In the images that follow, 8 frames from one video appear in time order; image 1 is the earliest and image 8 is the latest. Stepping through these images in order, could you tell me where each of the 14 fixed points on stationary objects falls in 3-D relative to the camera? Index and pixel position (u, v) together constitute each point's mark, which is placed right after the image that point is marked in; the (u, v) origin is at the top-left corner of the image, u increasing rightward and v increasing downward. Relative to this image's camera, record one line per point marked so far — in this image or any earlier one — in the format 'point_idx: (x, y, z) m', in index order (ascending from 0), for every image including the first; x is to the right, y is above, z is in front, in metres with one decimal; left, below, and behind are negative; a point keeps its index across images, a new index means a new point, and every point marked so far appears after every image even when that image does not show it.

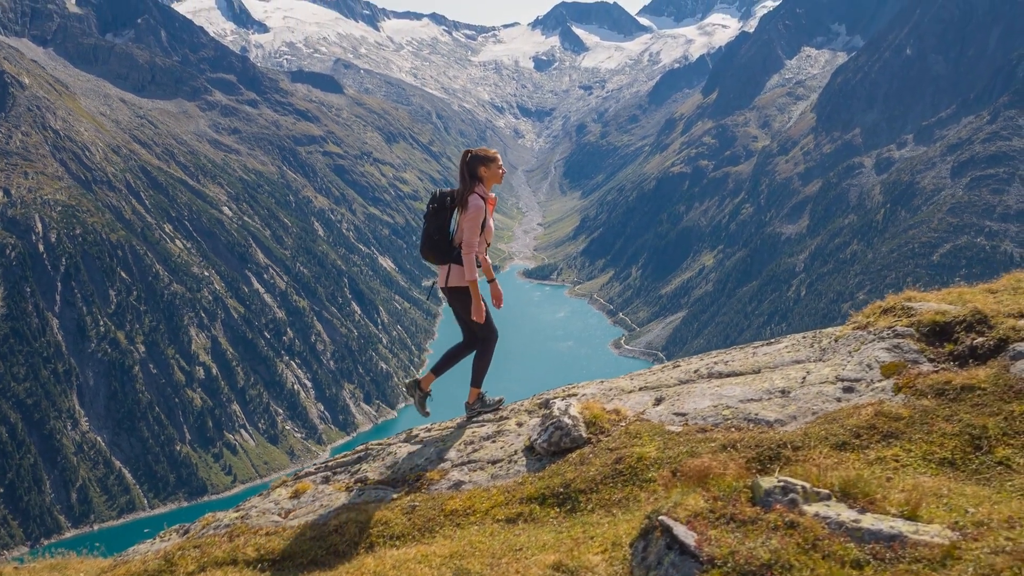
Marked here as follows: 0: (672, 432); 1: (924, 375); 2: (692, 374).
0: (+3.6, -3.2, +15.7) m
1: (+8.9, -1.9, +14.9) m
2: (+4.6, -2.3, +18.1) m
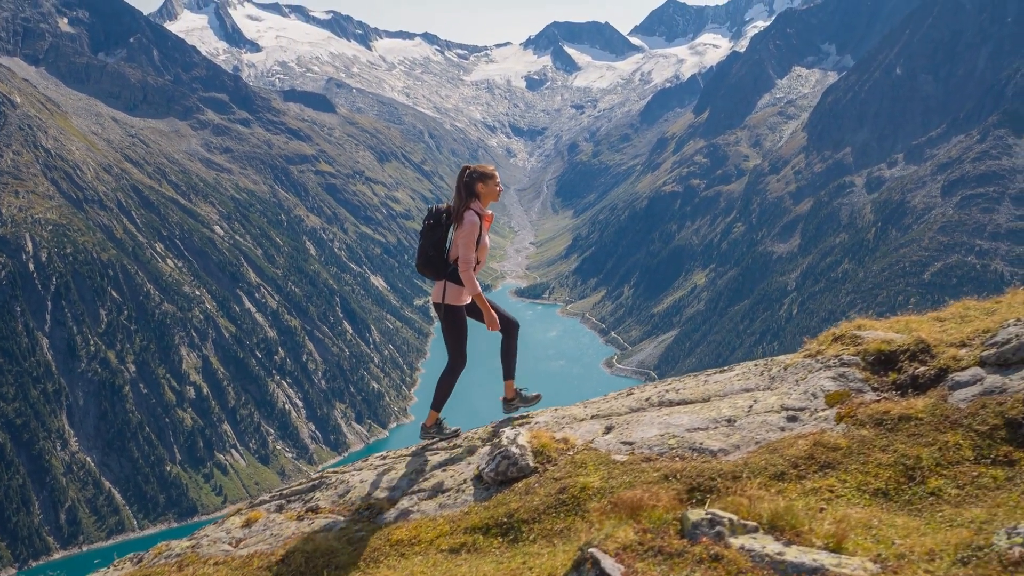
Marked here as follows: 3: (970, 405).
0: (+2.4, -3.9, +15.7) m
1: (+7.7, -2.5, +15.1) m
2: (+3.4, -3.0, +18.2) m
3: (+9.3, -2.4, +14.0) m
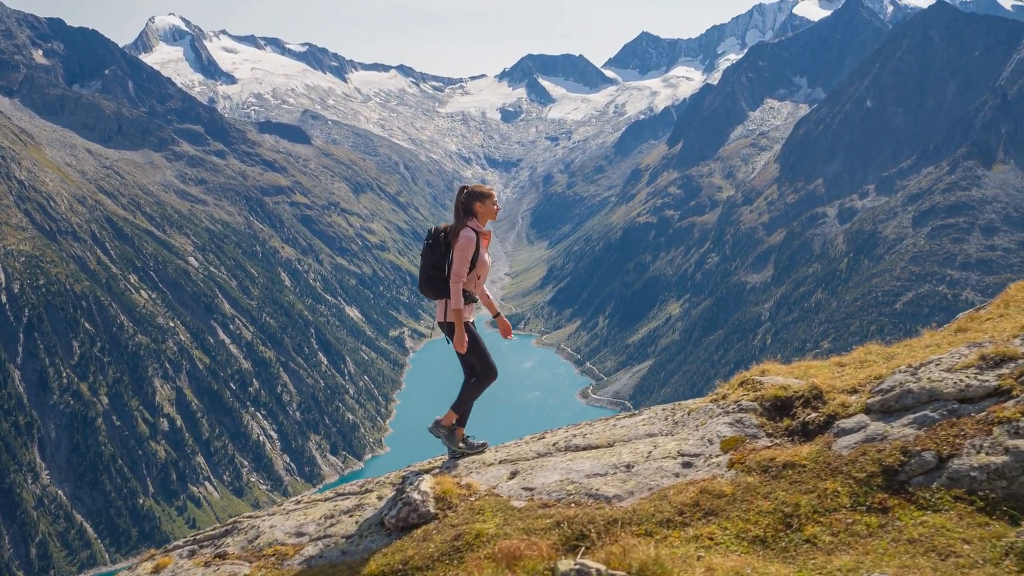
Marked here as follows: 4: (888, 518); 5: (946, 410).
0: (+0.1, -5.0, +15.8) m
1: (+5.5, -3.6, +15.3) m
2: (+1.0, -4.2, +18.4) m
3: (+7.1, -3.4, +14.4) m
4: (+7.0, -4.3, +12.9) m
5: (+9.0, -2.6, +14.5) m
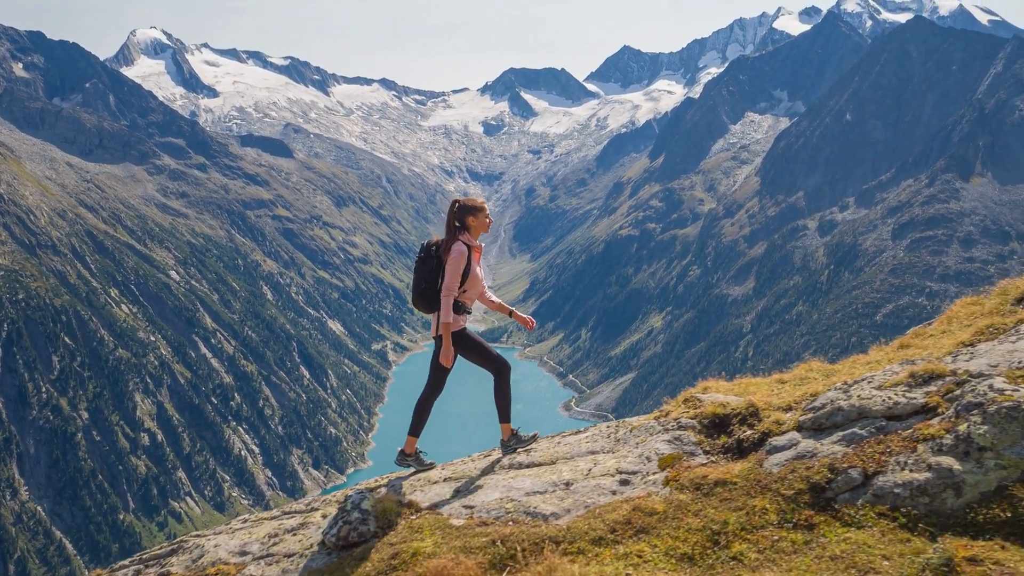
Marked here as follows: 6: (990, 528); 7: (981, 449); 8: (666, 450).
0: (-1.3, -5.4, +15.8) m
1: (+4.1, -4.0, +15.5) m
2: (-0.5, -4.7, +18.4) m
3: (+5.7, -3.8, +14.6) m
4: (+5.7, -4.7, +13.0) m
5: (+7.7, -3.0, +14.8) m
6: (+8.8, -4.3, +12.5) m
7: (+9.1, -3.2, +13.5) m
8: (+3.7, -3.8, +16.4) m
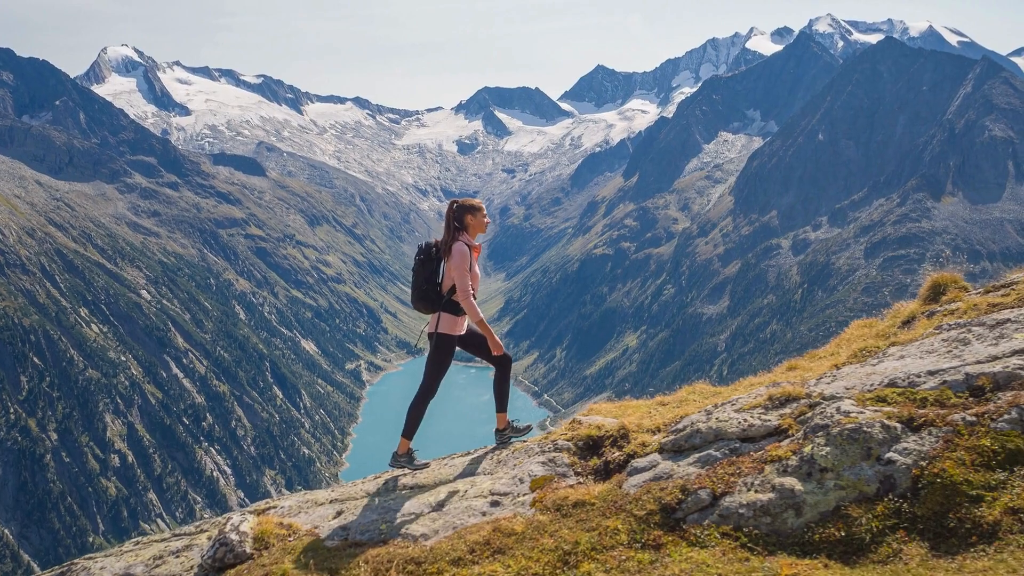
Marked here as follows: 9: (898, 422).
0: (-4.3, -6.0, +15.9) m
1: (+1.1, -4.6, +15.8) m
2: (-3.5, -5.4, +18.5) m
3: (+2.7, -4.3, +14.9) m
4: (+2.8, -5.2, +13.3) m
5: (+4.7, -3.5, +15.1) m
6: (+5.9, -4.8, +12.9) m
7: (+6.2, -3.7, +13.9) m
8: (+0.7, -4.4, +16.6) m
9: (+8.0, -2.8, +14.5) m
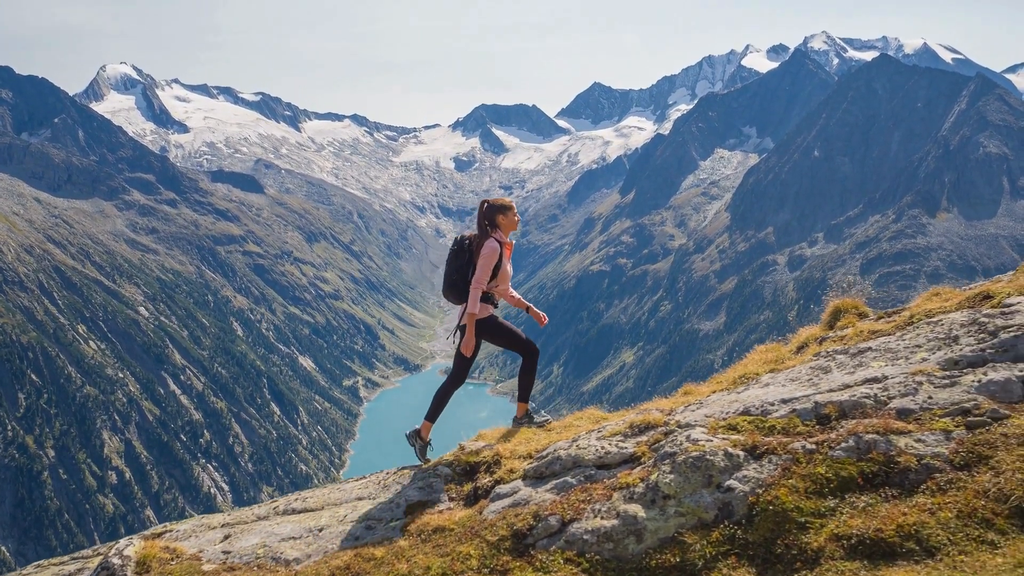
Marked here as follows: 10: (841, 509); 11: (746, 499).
0: (-7.3, -6.7, +16.3) m
1: (-2.0, -5.3, +16.2) m
2: (-6.6, -6.2, +19.0) m
3: (-0.3, -5.0, +15.3) m
4: (-0.3, -5.9, +13.8) m
5: (+1.7, -4.2, +15.6) m
6: (+2.8, -5.5, +13.3) m
7: (+3.2, -4.4, +14.4) m
8: (-2.4, -5.2, +17.1) m
9: (+4.9, -3.5, +15.0) m
10: (+6.4, -4.3, +13.4) m
11: (+4.7, -4.3, +14.0) m
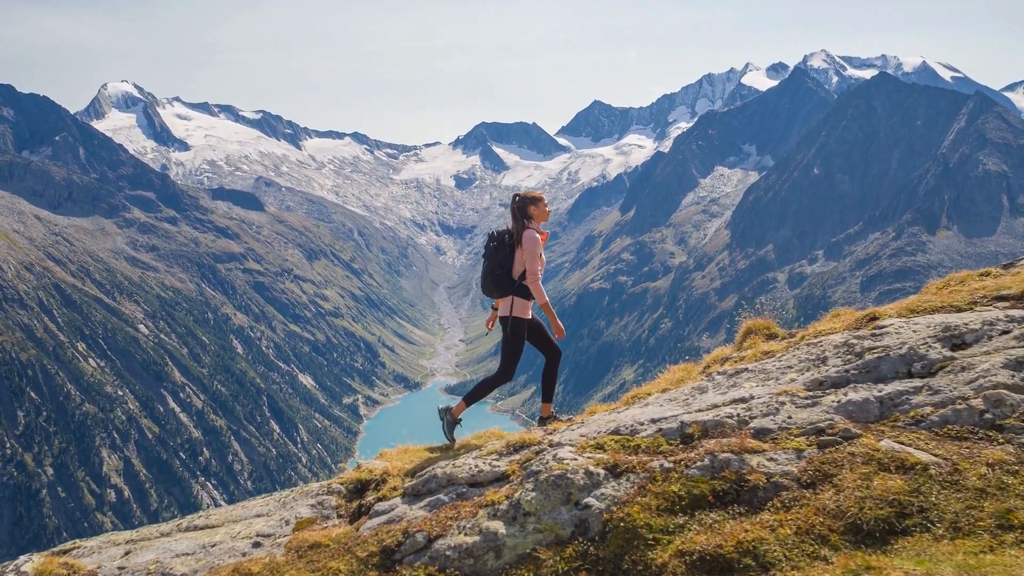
0: (-10.2, -7.3, +16.8) m
1: (-4.8, -5.9, +16.7) m
2: (-9.4, -6.8, +19.5) m
3: (-3.2, -5.6, +15.8) m
4: (-3.1, -6.3, +14.2) m
5: (-1.2, -4.8, +16.1) m
6: (-0.1, -6.0, +13.8) m
7: (+0.3, -4.9, +14.8) m
8: (-5.2, -5.7, +17.6) m
9: (+2.0, -4.0, +15.4) m
10: (+3.5, -4.8, +13.8) m
11: (+1.8, -4.8, +14.4) m
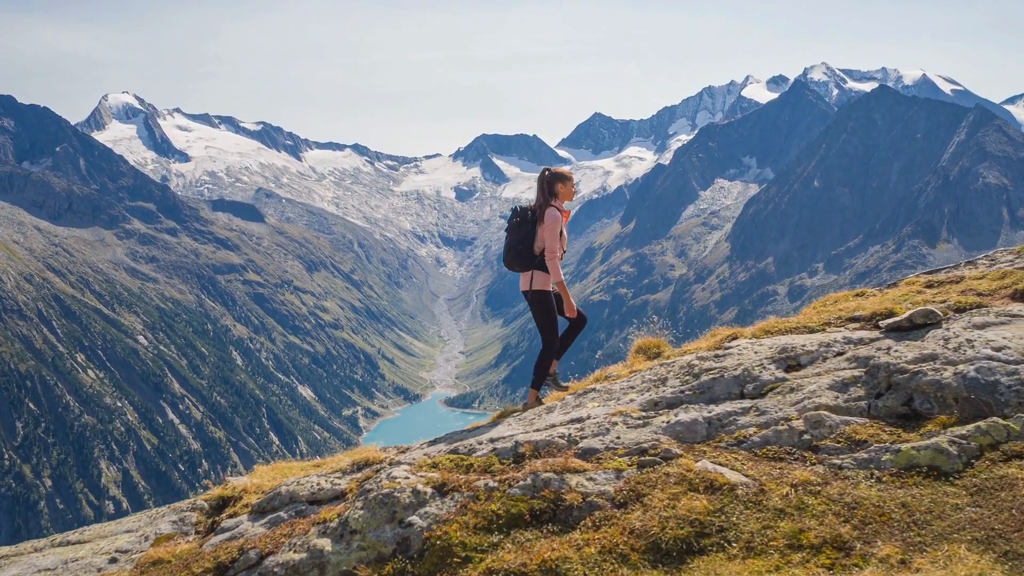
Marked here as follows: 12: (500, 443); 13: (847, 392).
0: (-14.0, -7.8, +17.2) m
1: (-8.6, -6.4, +17.1) m
2: (-13.2, -7.4, +19.9) m
3: (-7.0, -6.1, +16.2) m
4: (-7.0, -6.8, +14.6) m
5: (-5.0, -5.3, +16.5) m
6: (-3.9, -6.5, +14.1) m
7: (-3.5, -5.4, +15.2) m
8: (-9.0, -6.3, +18.0) m
9: (-1.7, -4.5, +15.8) m
10: (-0.3, -5.3, +14.1) m
11: (-2.0, -5.3, +14.8) m
12: (-0.1, -3.8, +16.8) m
13: (+7.5, -2.4, +15.7) m
